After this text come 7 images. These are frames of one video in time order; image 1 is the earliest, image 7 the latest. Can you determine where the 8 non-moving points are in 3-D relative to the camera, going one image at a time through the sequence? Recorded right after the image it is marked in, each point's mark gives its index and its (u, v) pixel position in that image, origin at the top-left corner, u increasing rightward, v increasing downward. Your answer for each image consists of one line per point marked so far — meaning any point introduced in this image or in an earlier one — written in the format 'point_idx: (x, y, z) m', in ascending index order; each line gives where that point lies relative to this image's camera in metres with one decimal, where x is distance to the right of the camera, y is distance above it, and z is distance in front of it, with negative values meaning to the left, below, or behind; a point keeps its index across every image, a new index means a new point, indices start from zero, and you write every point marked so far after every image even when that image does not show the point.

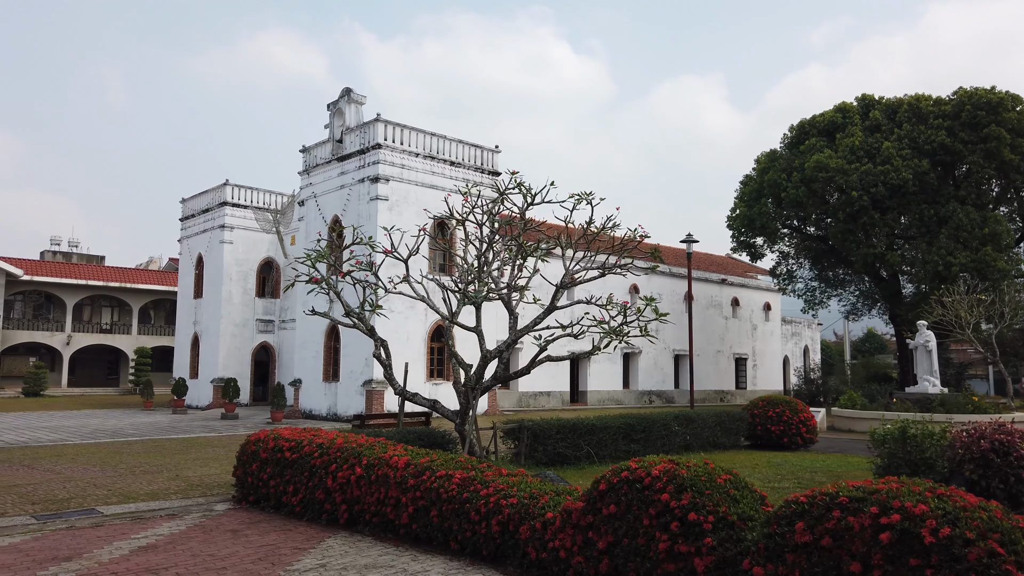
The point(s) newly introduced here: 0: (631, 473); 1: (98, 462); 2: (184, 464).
0: (+0.7, -1.0, +4.2) m
1: (-6.1, -2.5, +11.3) m
2: (-4.6, -2.5, +10.8) m
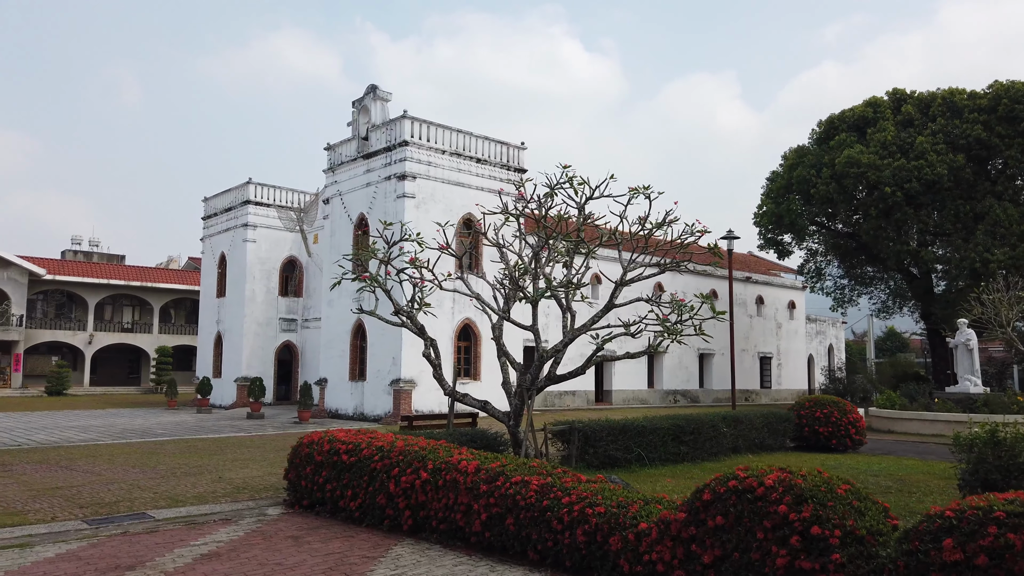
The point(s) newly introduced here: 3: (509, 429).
0: (+1.2, -1.0, +3.9) m
1: (-5.5, -2.5, +11.2) m
2: (-4.0, -2.4, +10.6) m
3: (0.0, -1.5, +8.3) m
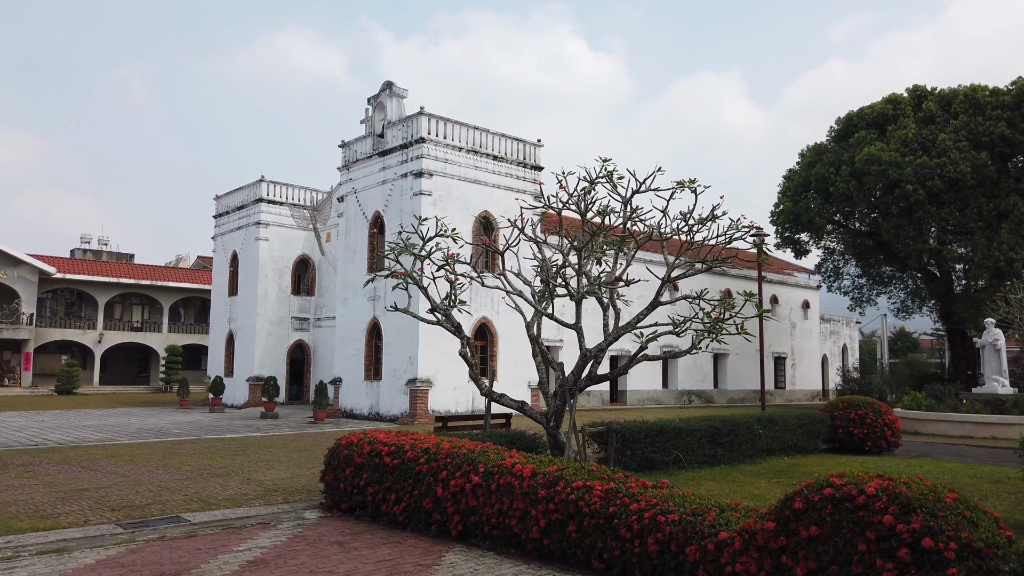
0: (+1.5, -1.0, +3.7) m
1: (-5.1, -2.5, +11.0) m
2: (-3.5, -2.4, +10.4) m
3: (+0.4, -1.5, +8.0) m
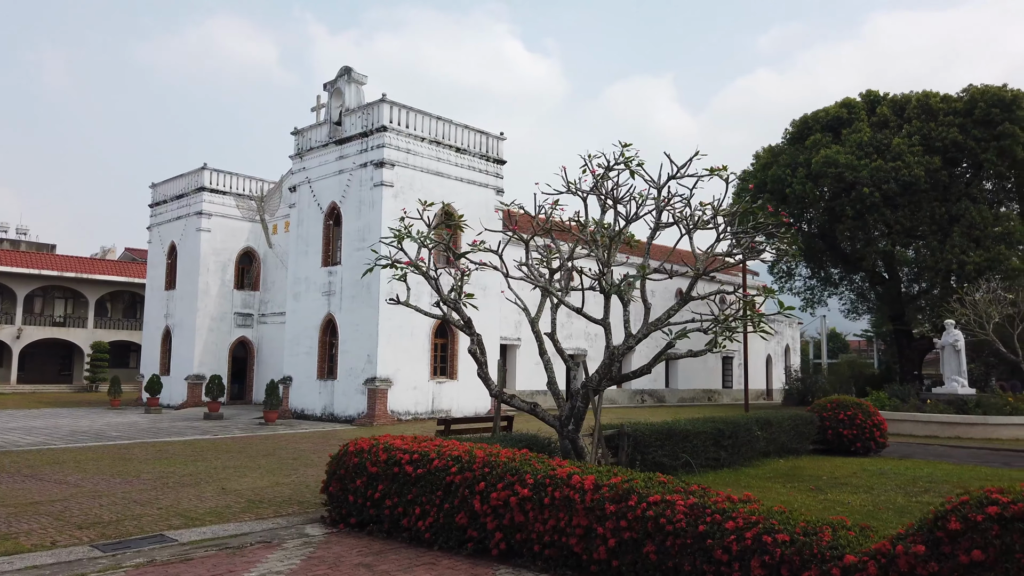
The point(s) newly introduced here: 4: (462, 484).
0: (+2.0, -0.9, +3.2) m
1: (-5.2, -2.3, +9.9) m
2: (-3.6, -2.3, +9.5) m
3: (+0.5, -1.4, +7.5) m
4: (-0.3, -1.4, +5.3) m
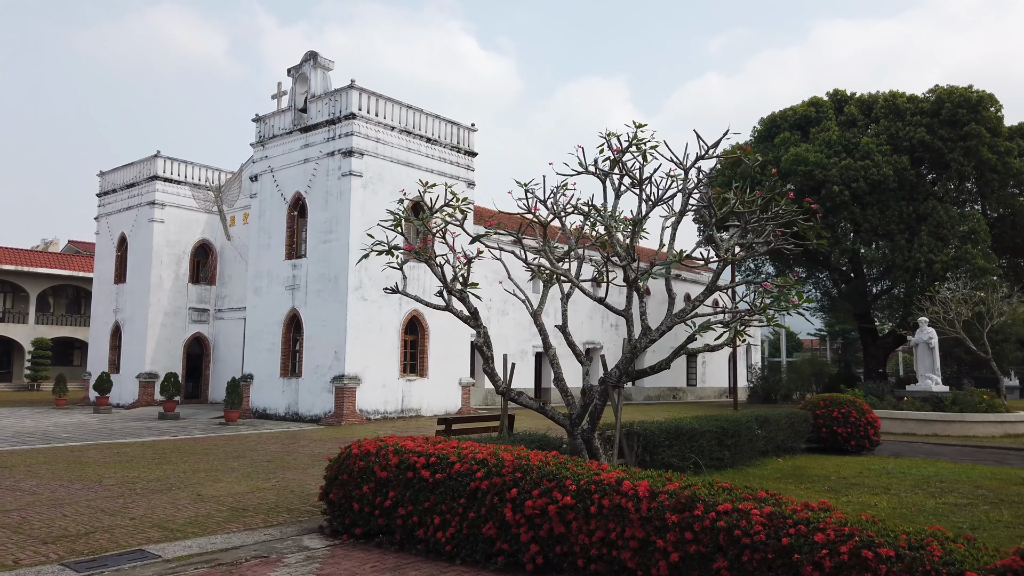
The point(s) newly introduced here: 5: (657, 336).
0: (+2.4, -0.8, +2.8) m
1: (-5.3, -2.2, +9.1) m
2: (-3.7, -2.2, +8.7) m
3: (+0.6, -1.3, +7.0) m
4: (-0.1, -1.3, +4.8) m
5: (+1.2, -0.4, +6.6) m
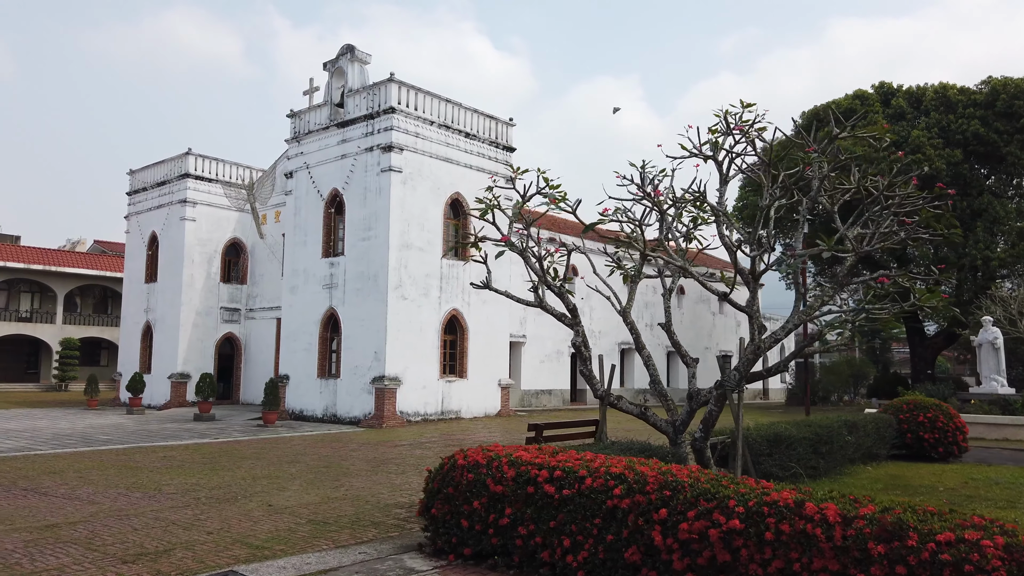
0: (+3.1, -0.8, +2.2) m
1: (-4.4, -2.2, +8.6) m
2: (-2.8, -2.1, +8.2) m
3: (+1.4, -1.3, +6.4) m
4: (+0.7, -1.2, +4.2) m
5: (+2.0, -0.4, +6.0) m
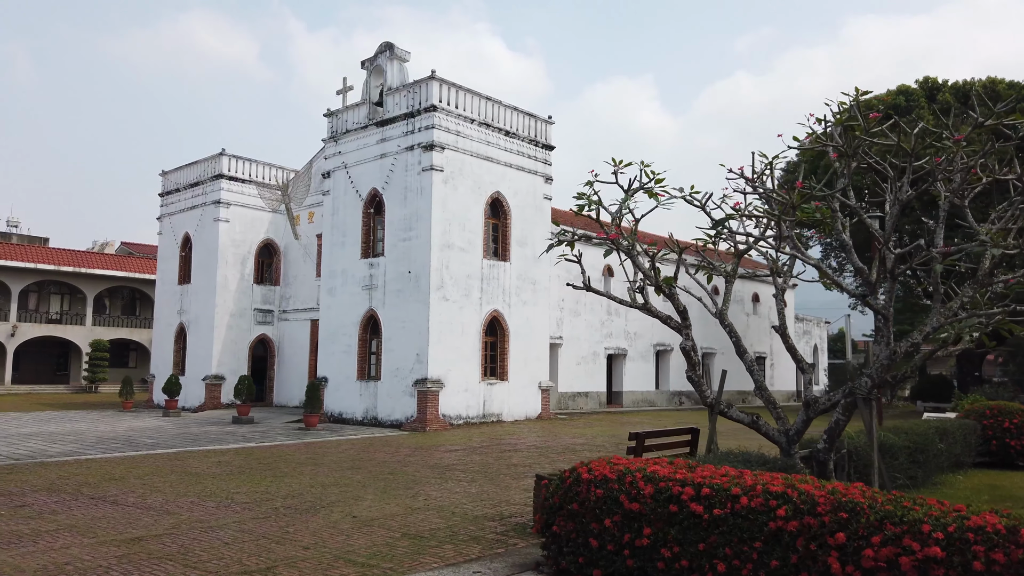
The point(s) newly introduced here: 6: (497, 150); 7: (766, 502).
0: (+3.9, -0.8, +1.8) m
1: (-3.5, -2.2, +8.3) m
2: (-1.9, -2.1, +7.9) m
3: (+2.2, -1.3, +6.0) m
4: (+1.4, -1.2, +3.9) m
5: (+2.9, -0.4, +5.6) m
6: (-0.4, +3.5, +19.8) m
7: (+1.3, -1.1, +4.1) m
